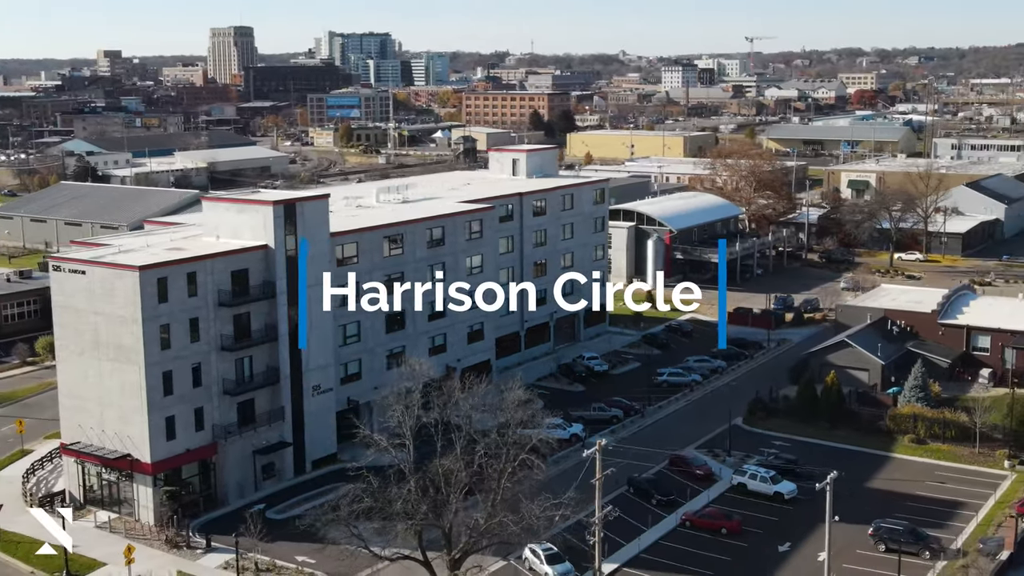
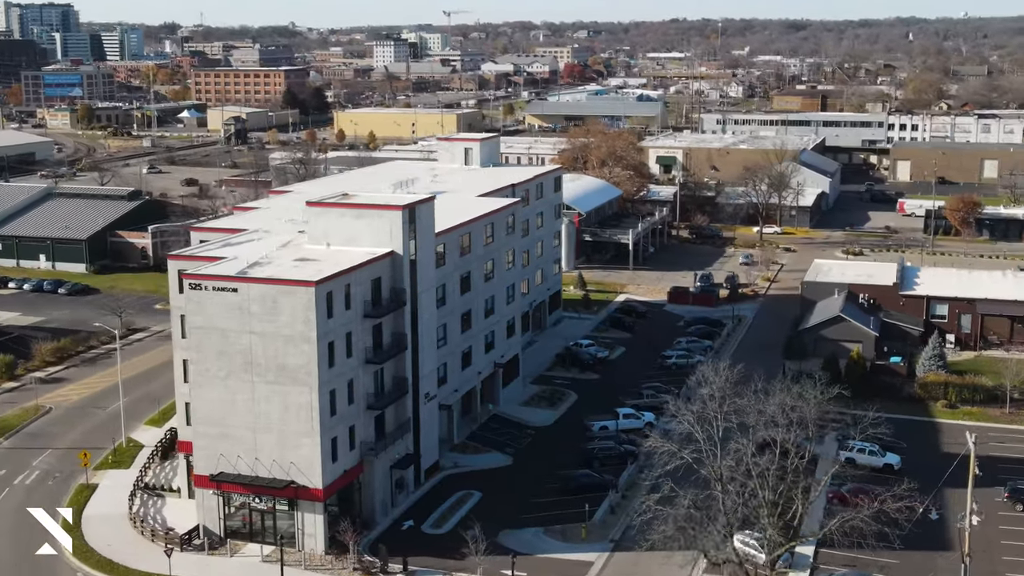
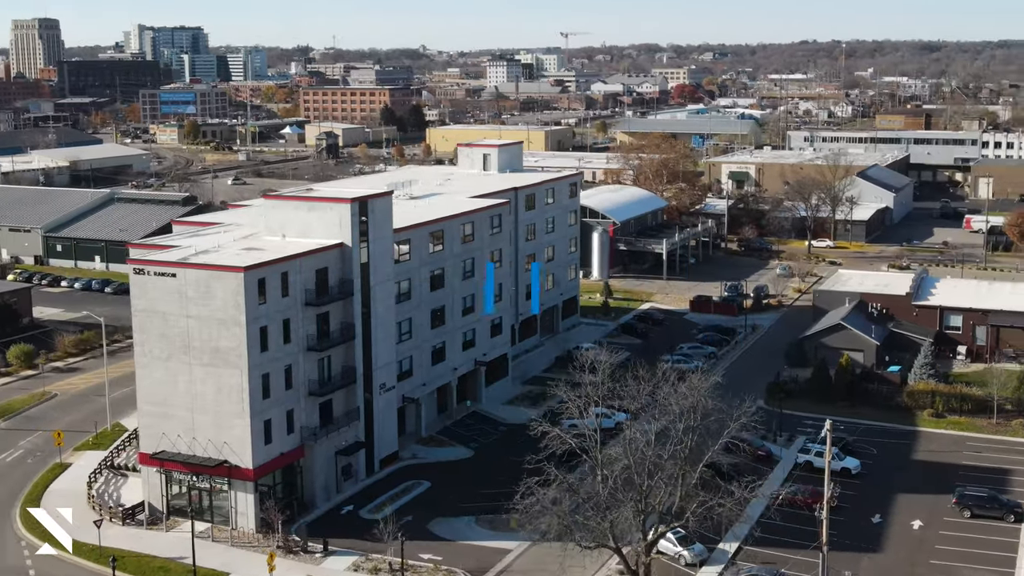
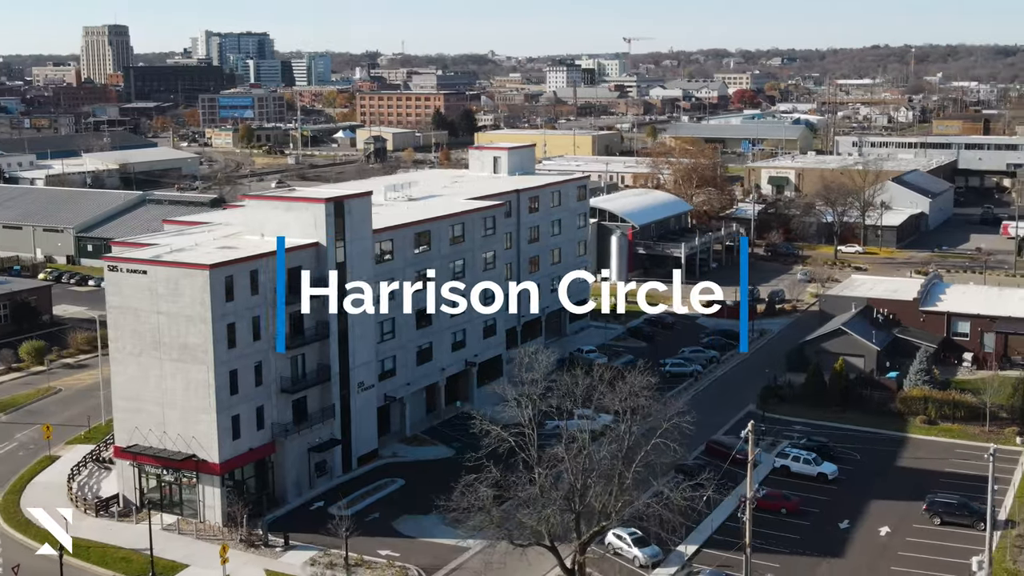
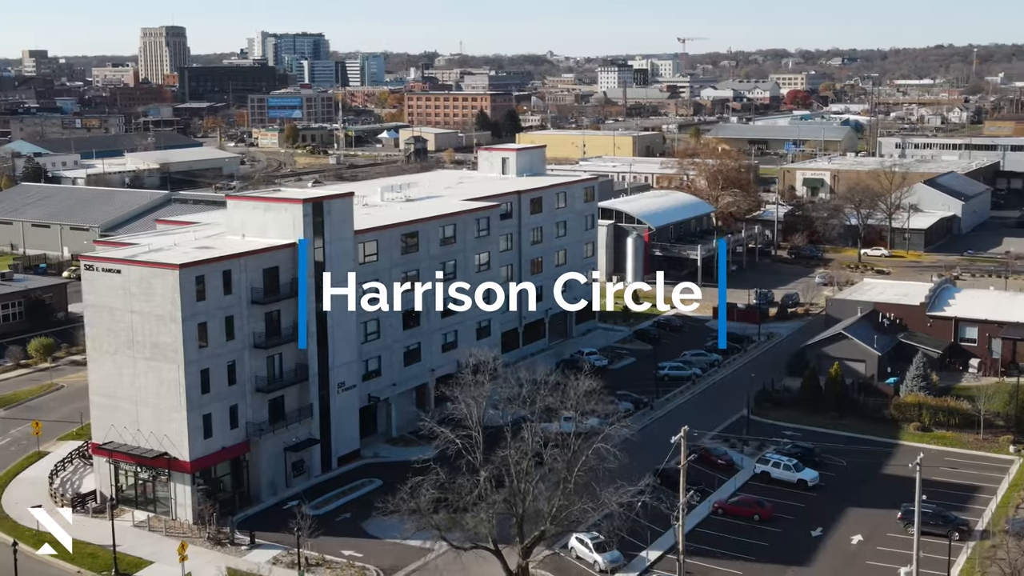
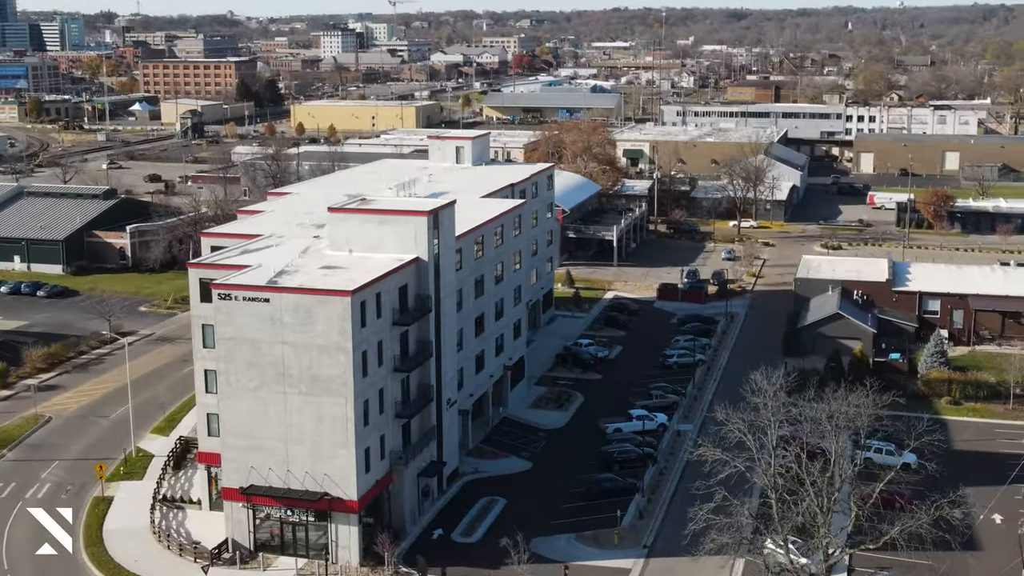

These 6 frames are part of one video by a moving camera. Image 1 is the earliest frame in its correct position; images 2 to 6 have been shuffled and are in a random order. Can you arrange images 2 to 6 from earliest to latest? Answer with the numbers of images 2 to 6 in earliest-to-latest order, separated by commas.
5, 4, 3, 2, 6
